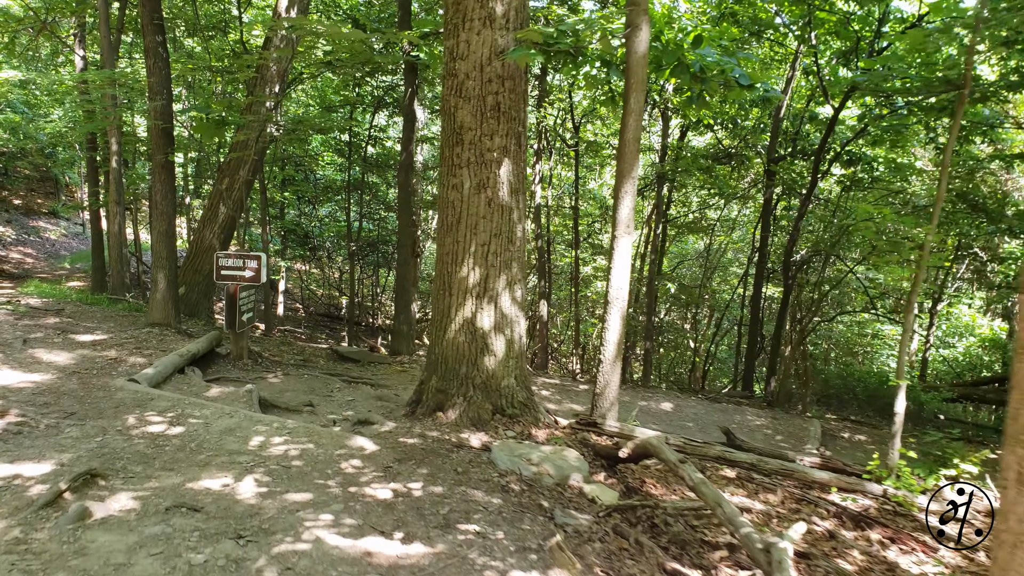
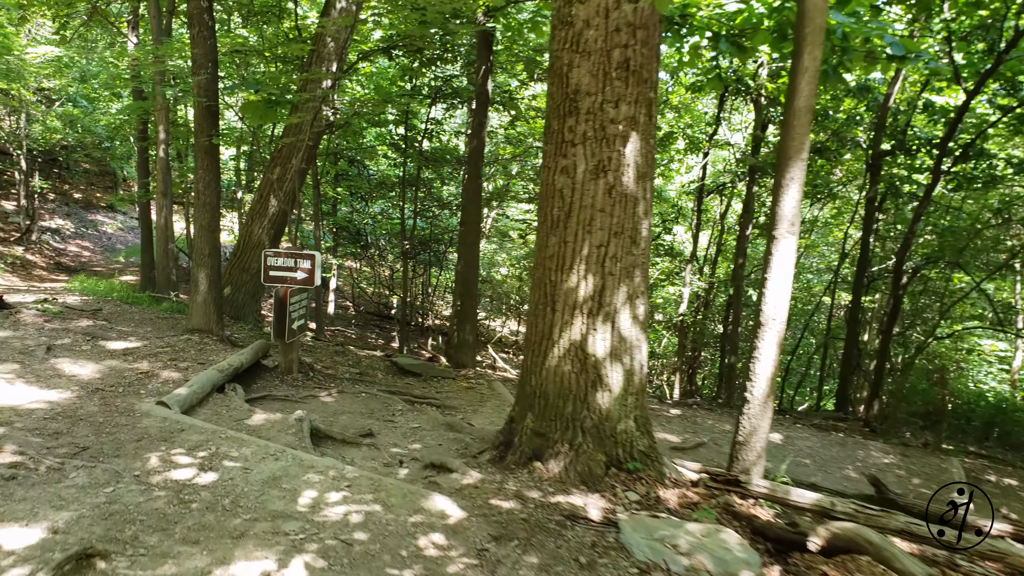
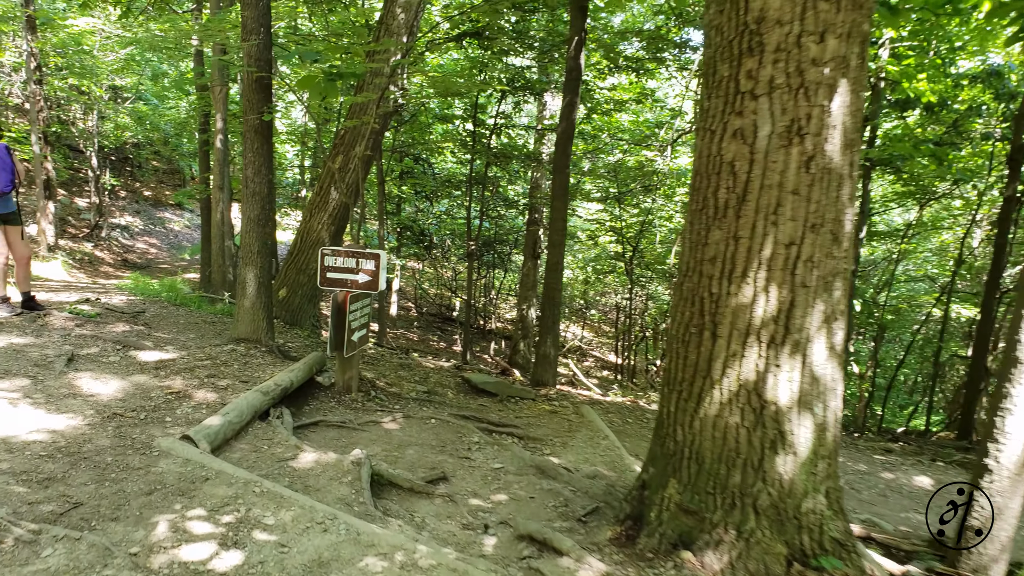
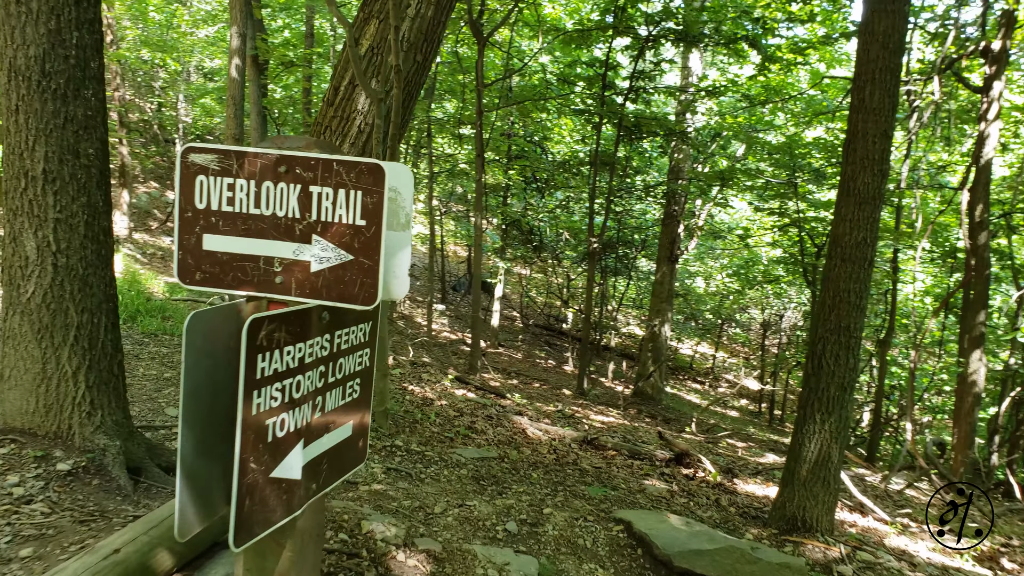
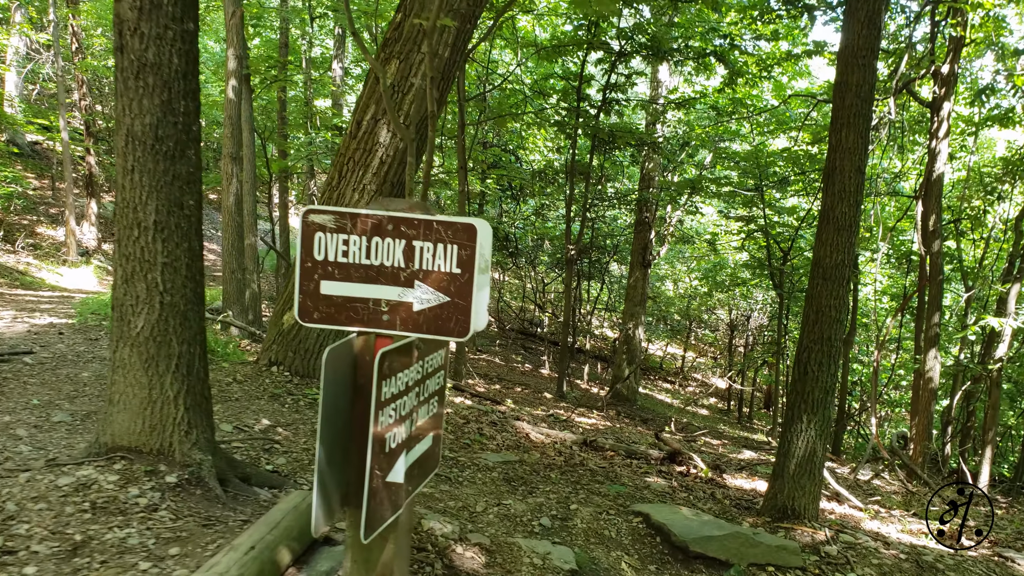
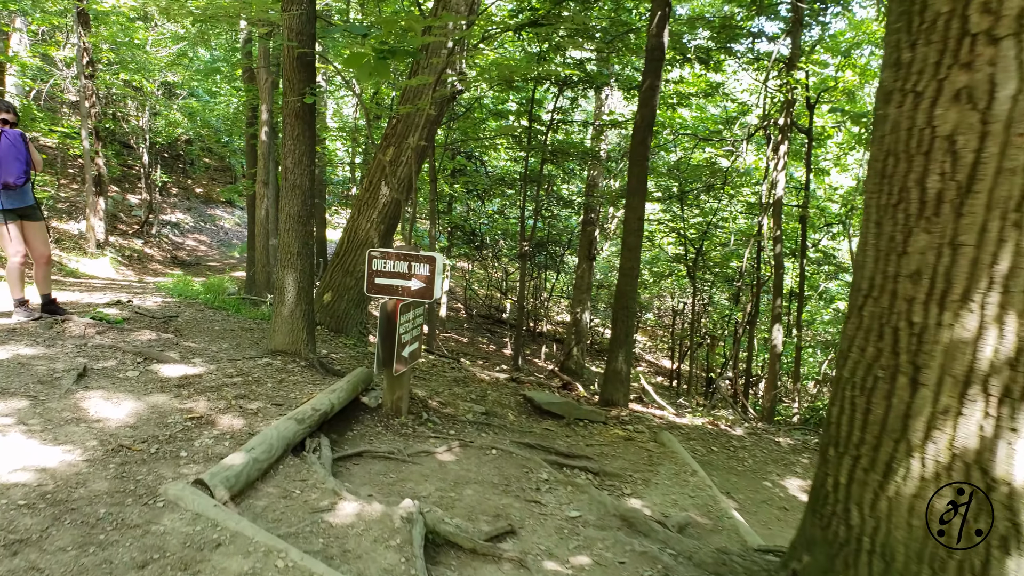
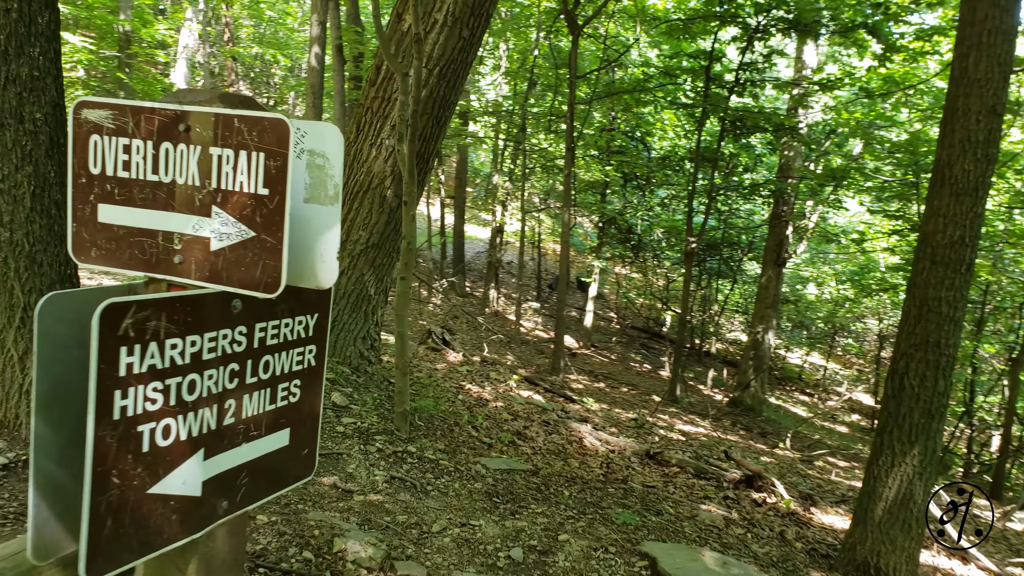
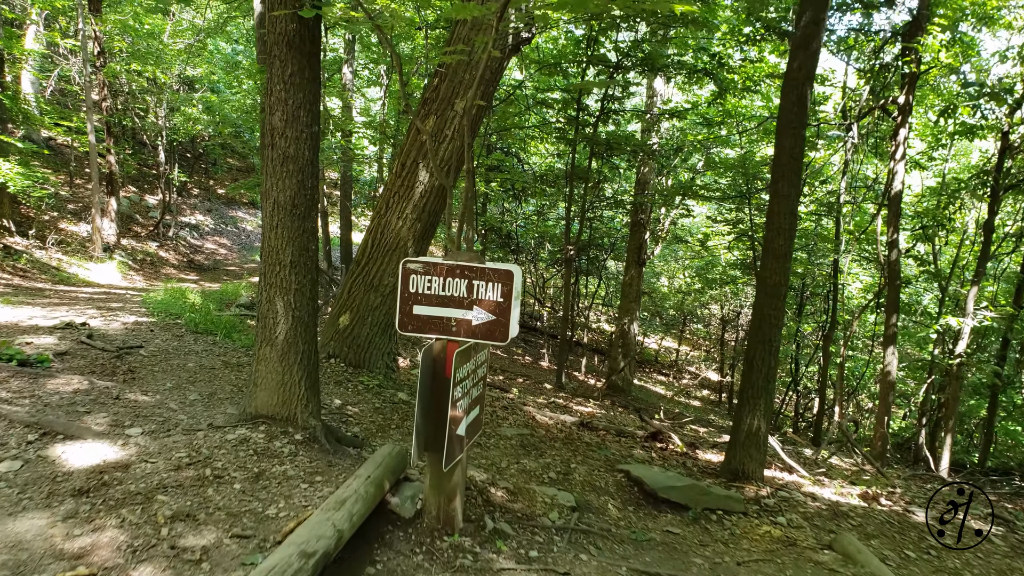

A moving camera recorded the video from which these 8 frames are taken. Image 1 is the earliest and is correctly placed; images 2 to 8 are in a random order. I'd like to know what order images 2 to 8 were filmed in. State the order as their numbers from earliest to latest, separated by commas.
2, 3, 6, 8, 5, 4, 7
